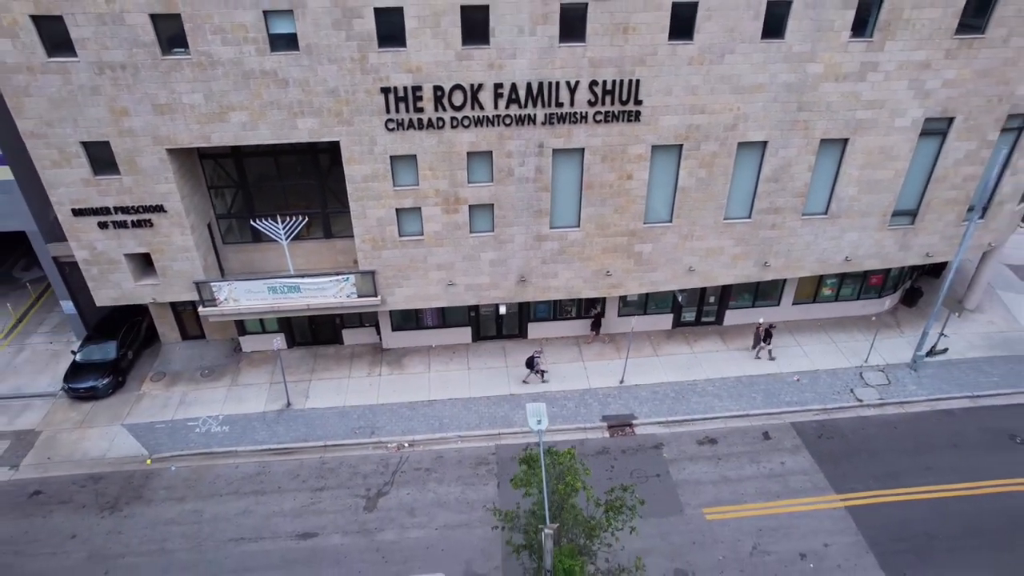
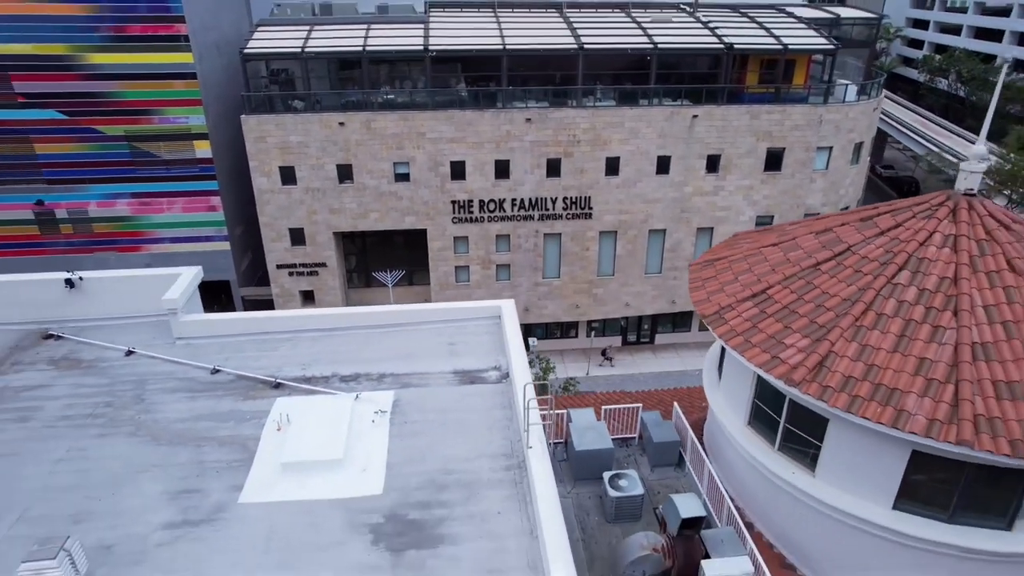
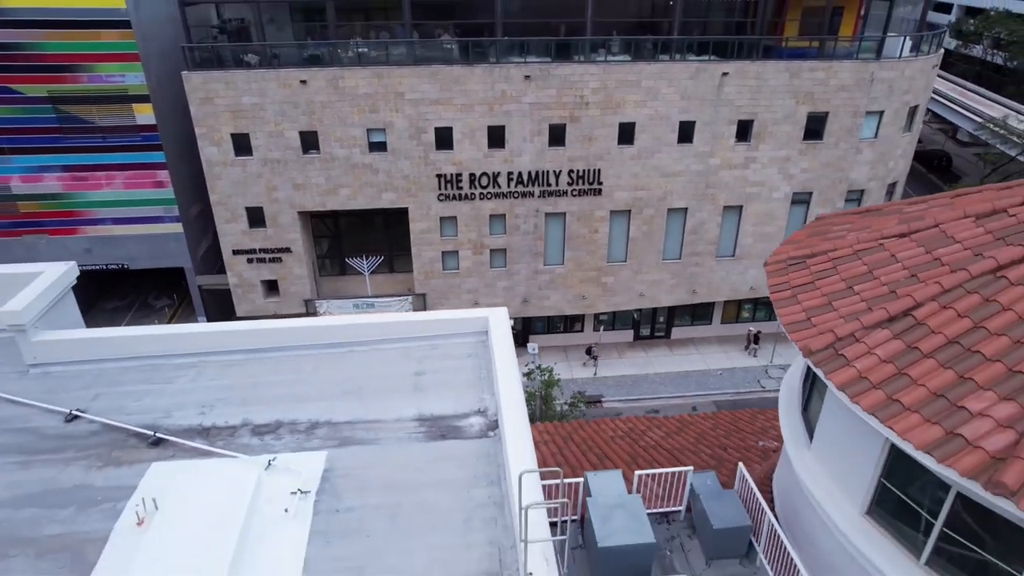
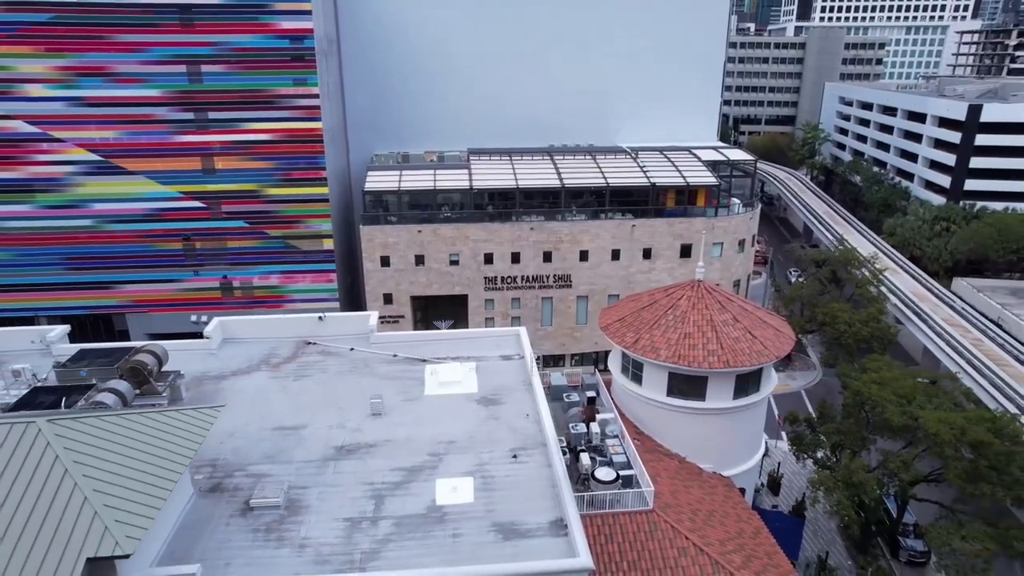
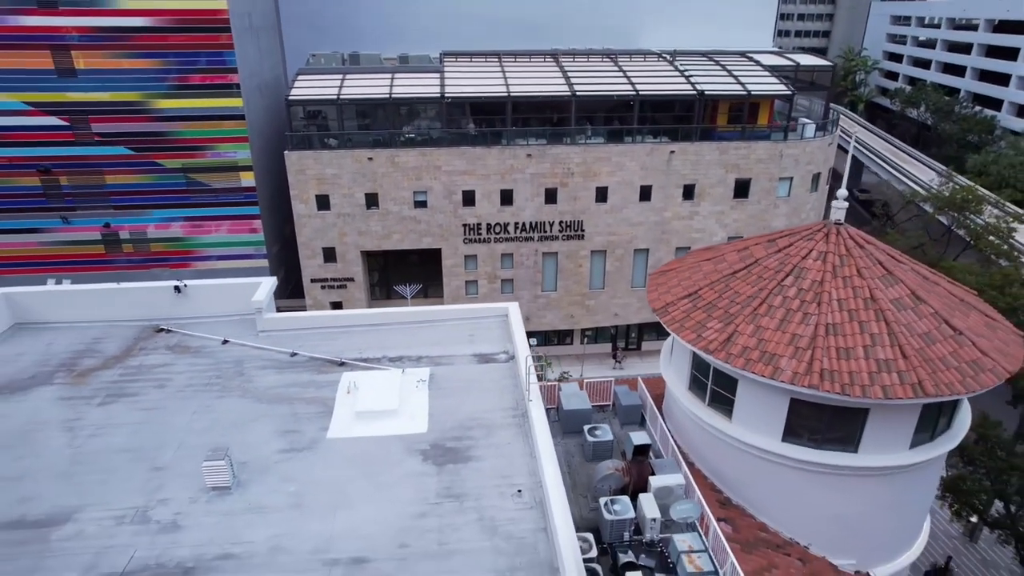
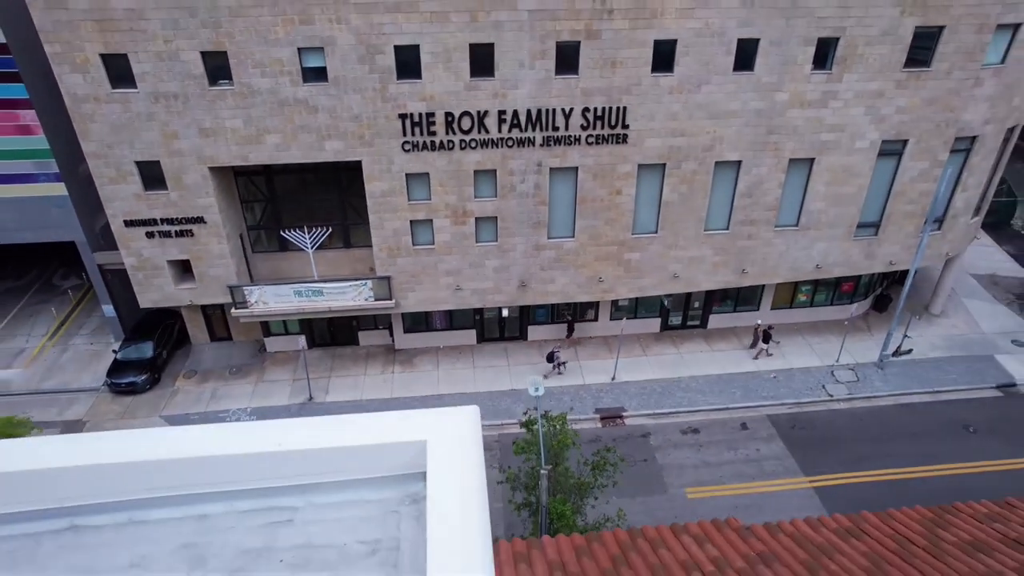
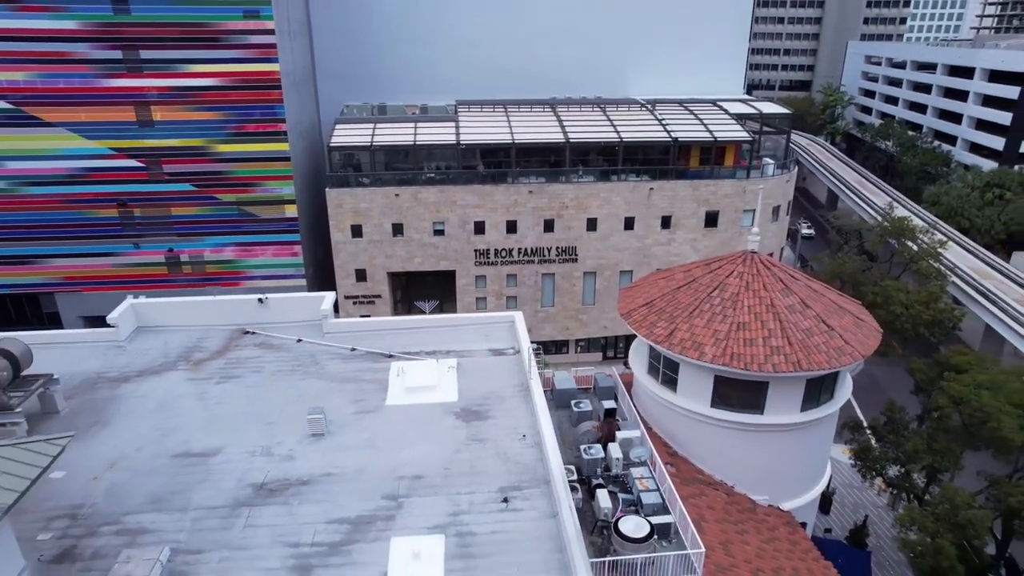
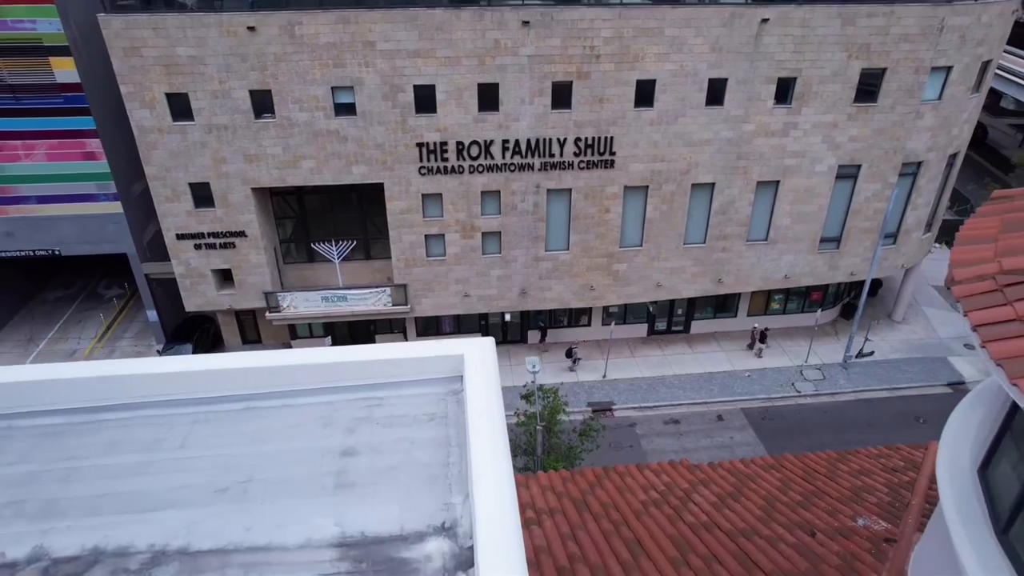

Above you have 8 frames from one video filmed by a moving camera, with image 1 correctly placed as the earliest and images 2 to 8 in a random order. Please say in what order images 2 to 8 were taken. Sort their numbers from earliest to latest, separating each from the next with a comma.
6, 8, 3, 2, 5, 7, 4
